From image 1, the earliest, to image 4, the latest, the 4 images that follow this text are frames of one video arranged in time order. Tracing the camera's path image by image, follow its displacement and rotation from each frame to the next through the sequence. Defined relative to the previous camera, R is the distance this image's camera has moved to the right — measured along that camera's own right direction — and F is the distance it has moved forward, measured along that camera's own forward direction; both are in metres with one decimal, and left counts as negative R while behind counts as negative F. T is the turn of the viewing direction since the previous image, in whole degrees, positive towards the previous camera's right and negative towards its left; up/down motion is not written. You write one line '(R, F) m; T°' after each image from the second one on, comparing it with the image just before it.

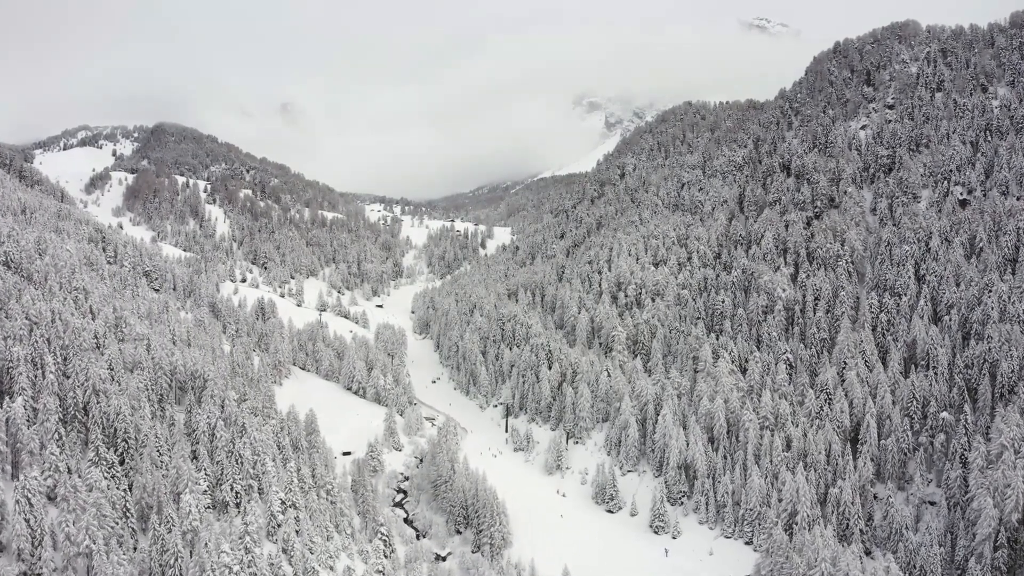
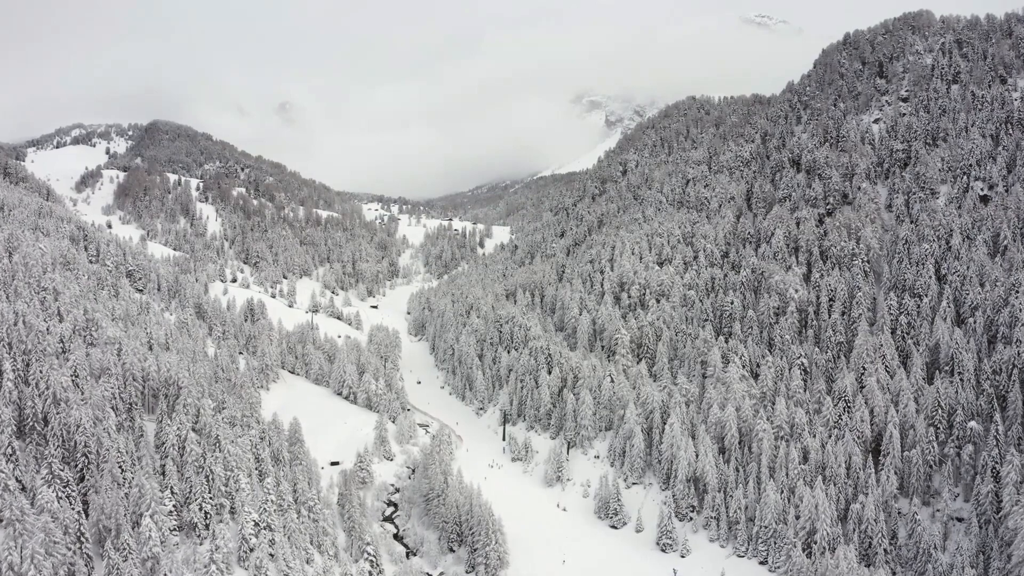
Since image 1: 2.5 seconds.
(+0.3, +4.8) m; 0°
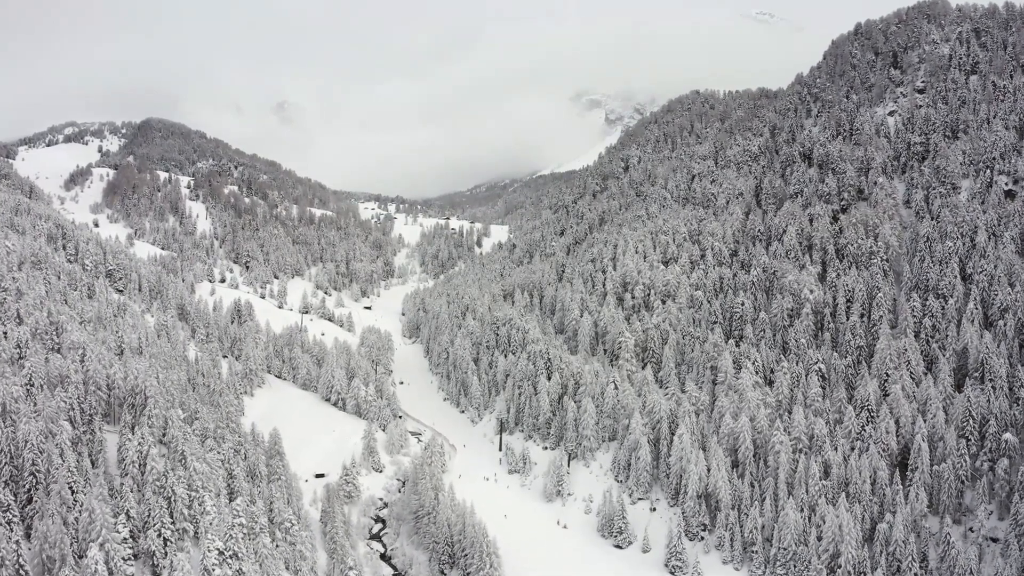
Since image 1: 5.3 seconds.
(+0.3, +5.3) m; 0°
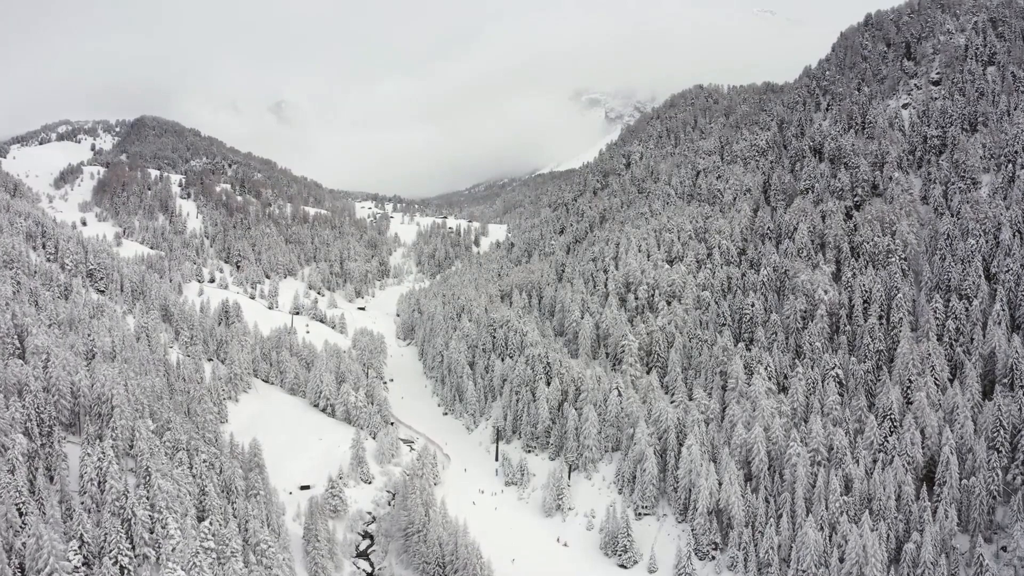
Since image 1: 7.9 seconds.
(+0.3, +4.5) m; 0°
